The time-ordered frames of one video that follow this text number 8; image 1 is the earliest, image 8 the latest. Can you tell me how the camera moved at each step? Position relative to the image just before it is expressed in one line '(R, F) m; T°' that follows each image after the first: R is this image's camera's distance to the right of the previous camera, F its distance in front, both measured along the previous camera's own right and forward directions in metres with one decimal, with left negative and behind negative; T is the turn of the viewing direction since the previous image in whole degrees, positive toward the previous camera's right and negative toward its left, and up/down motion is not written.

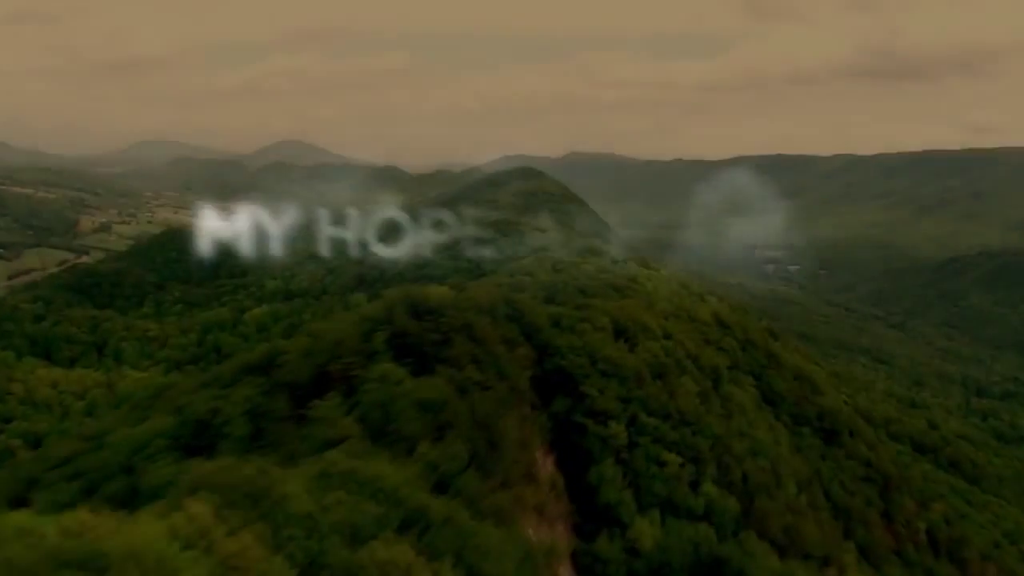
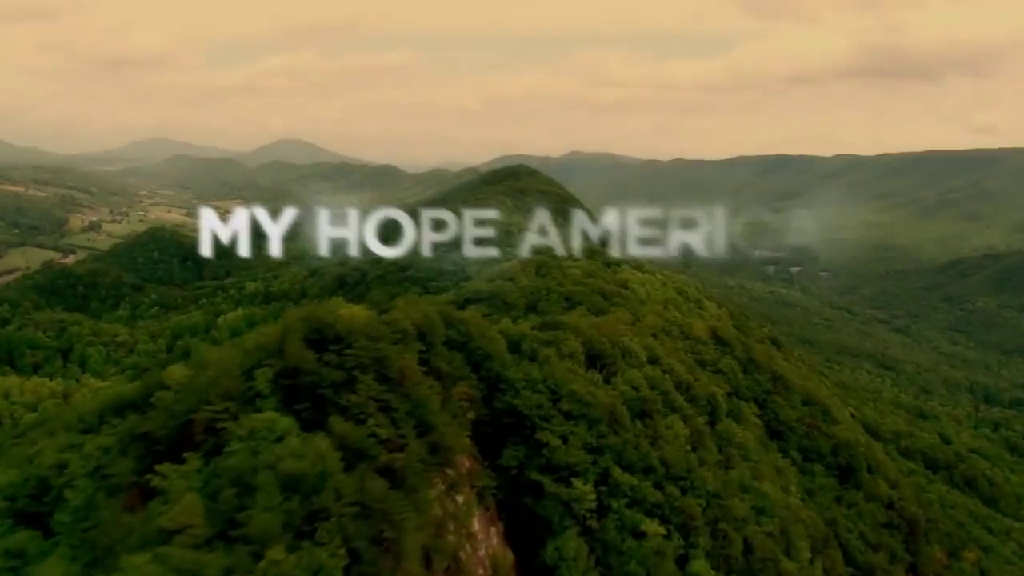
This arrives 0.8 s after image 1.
(+1.6, +5.8) m; 0°
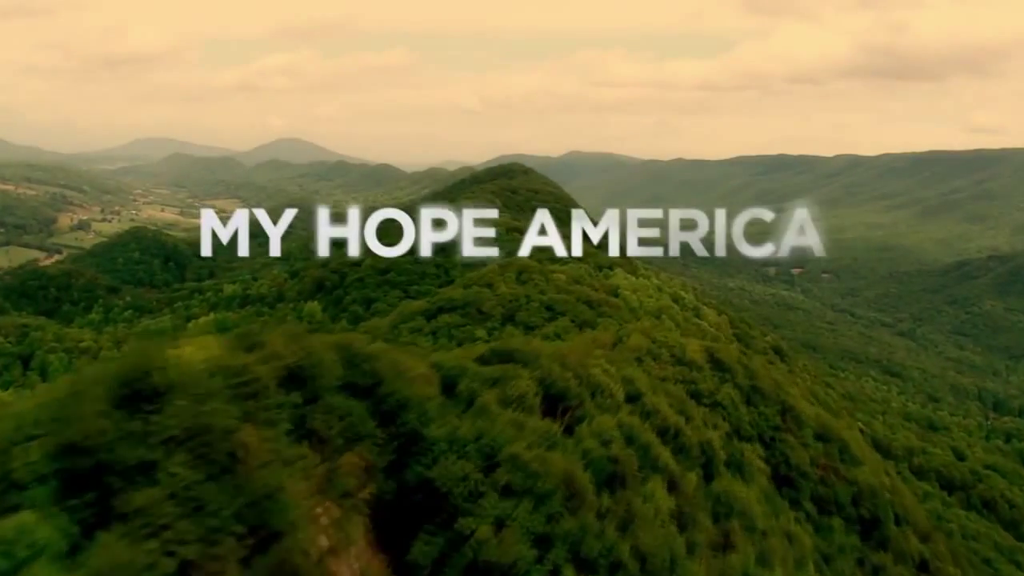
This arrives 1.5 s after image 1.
(+1.6, +6.0) m; 0°
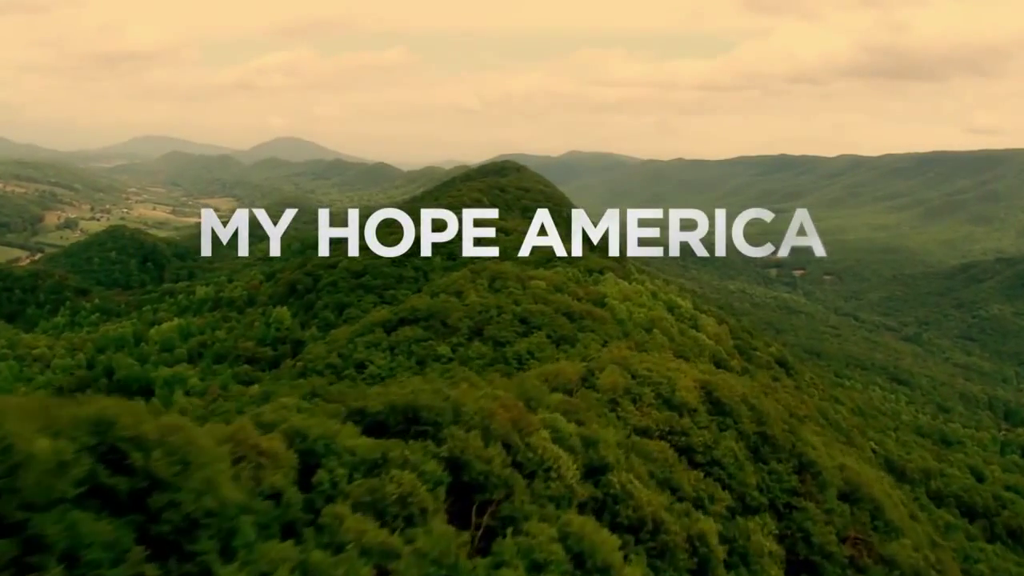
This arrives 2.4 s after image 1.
(+1.8, +6.8) m; 0°
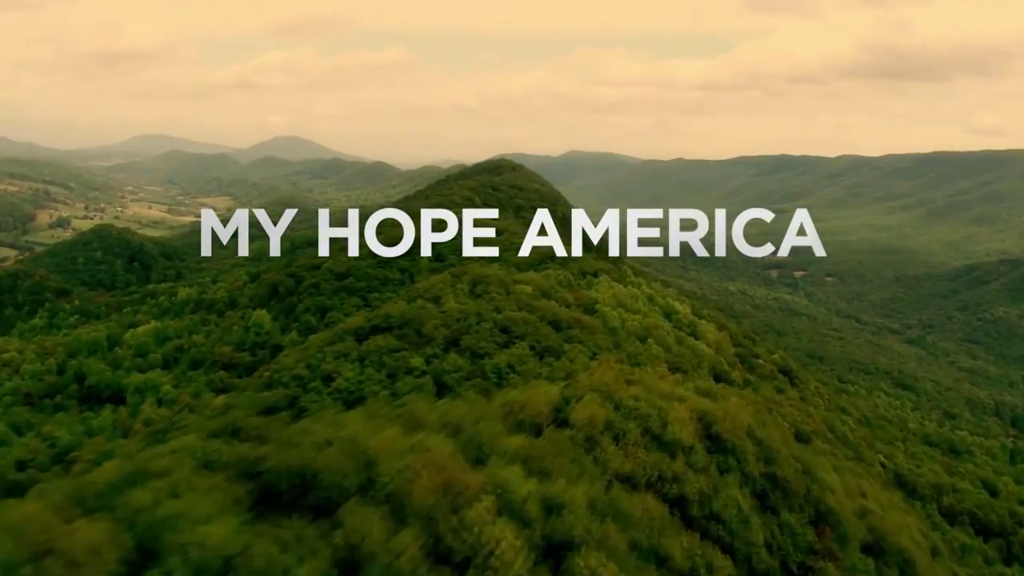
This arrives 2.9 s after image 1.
(+1.0, +4.0) m; 0°
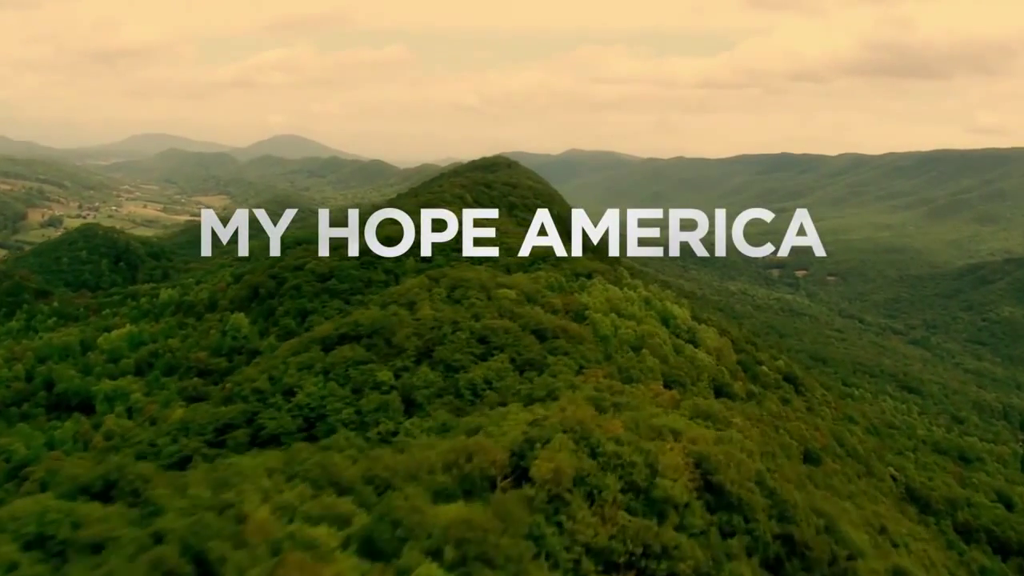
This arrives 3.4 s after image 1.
(+1.0, +4.0) m; 0°
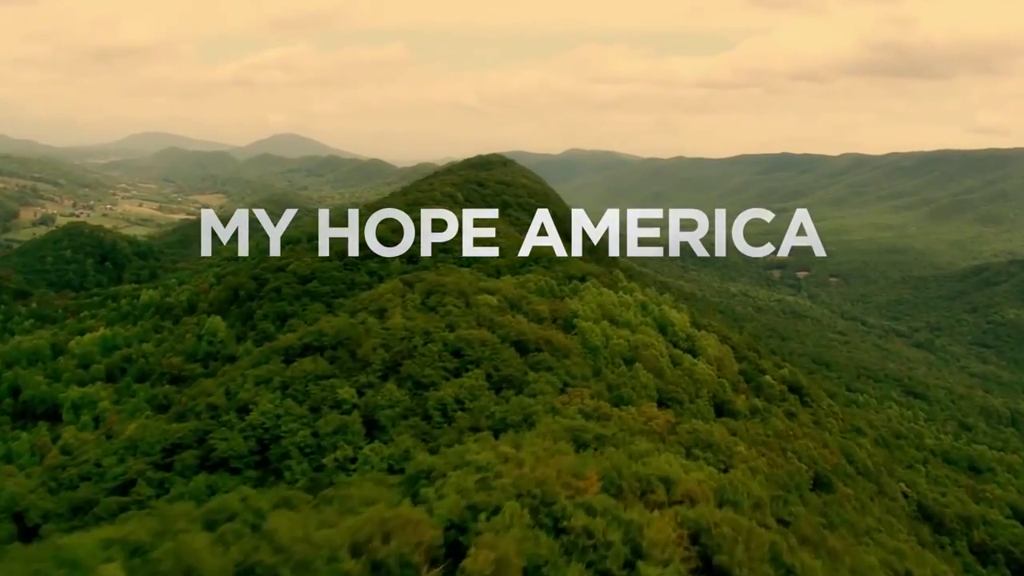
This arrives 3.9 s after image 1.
(+0.9, +3.9) m; 0°
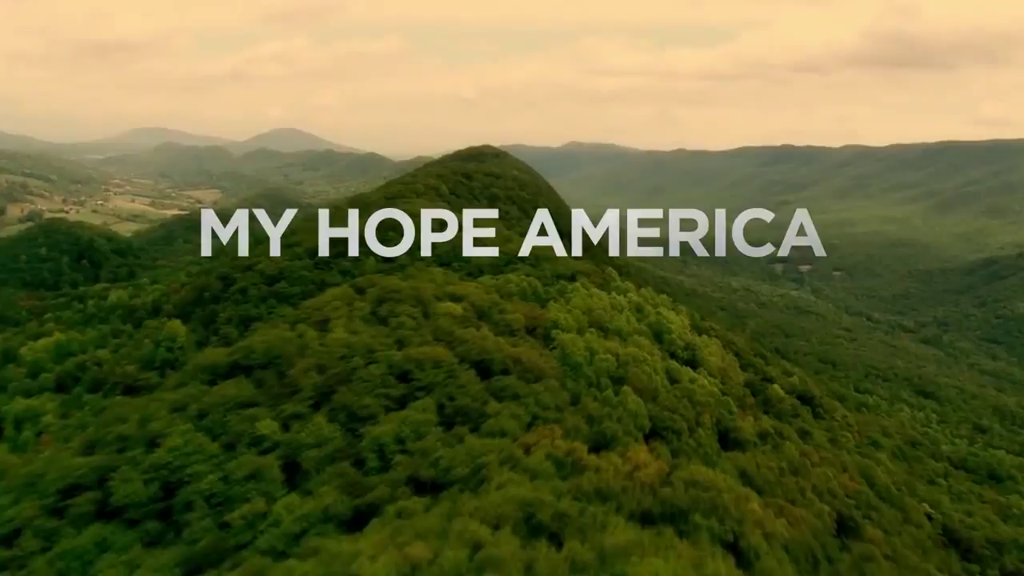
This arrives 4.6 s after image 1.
(+1.4, +6.1) m; 0°
